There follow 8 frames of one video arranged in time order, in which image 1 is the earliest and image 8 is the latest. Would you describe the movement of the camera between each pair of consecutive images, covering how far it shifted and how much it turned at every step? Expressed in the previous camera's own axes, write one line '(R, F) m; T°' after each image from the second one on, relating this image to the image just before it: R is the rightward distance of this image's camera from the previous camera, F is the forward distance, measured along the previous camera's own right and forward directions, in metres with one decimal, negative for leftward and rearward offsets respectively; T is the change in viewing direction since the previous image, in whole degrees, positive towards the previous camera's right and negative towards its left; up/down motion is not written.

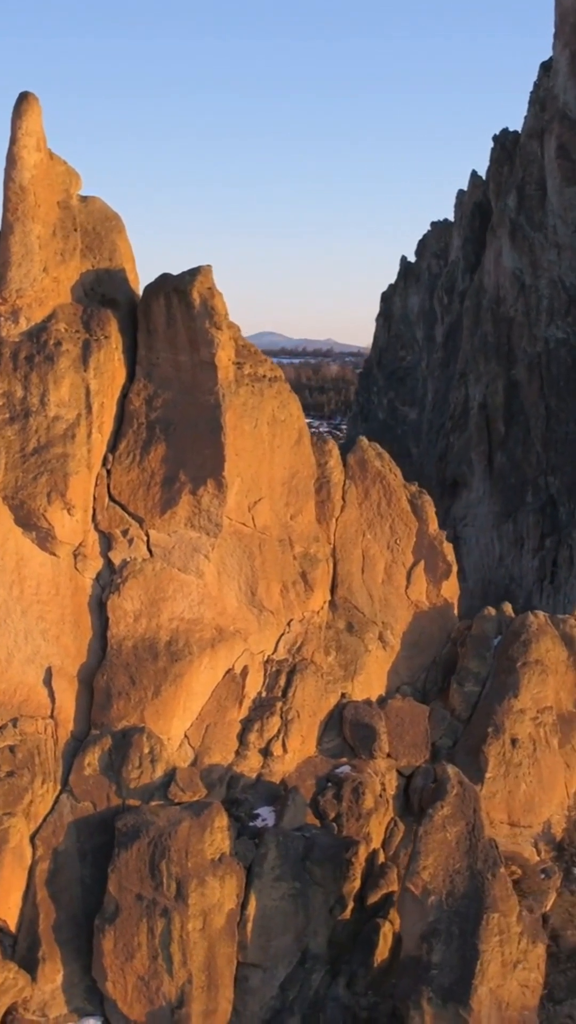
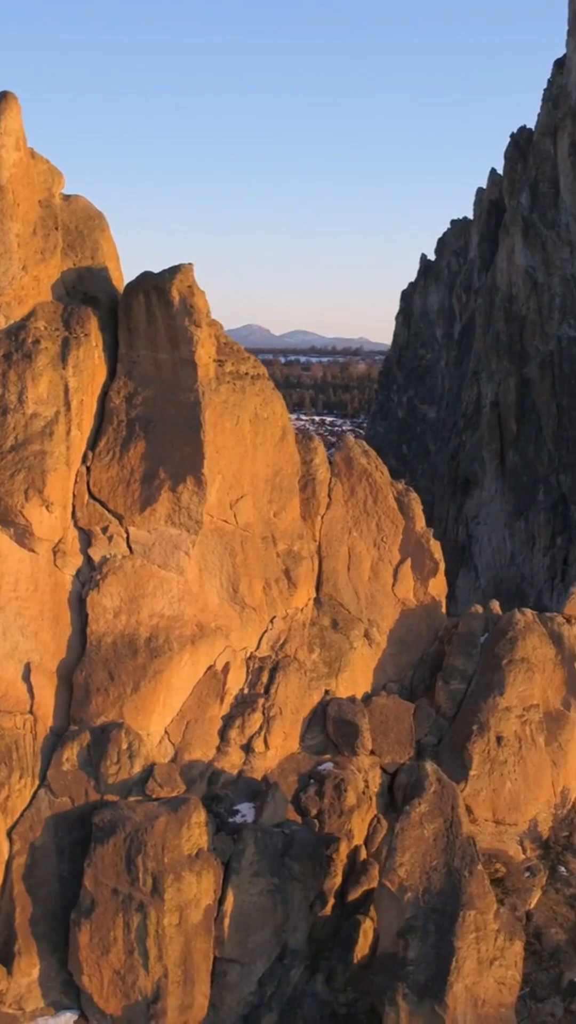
(+0.3, 0.0) m; -1°
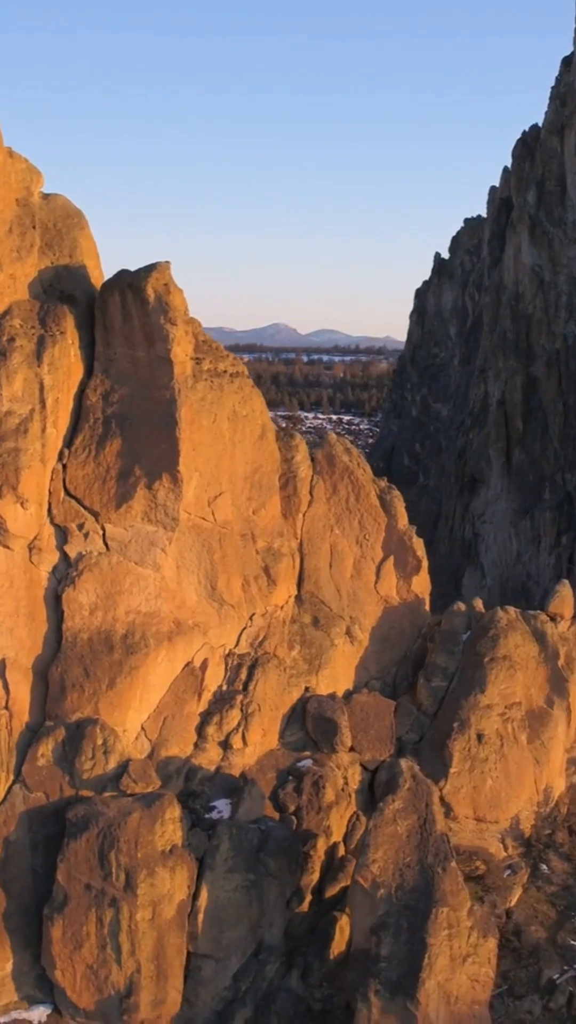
(+0.3, 0.0) m; -1°
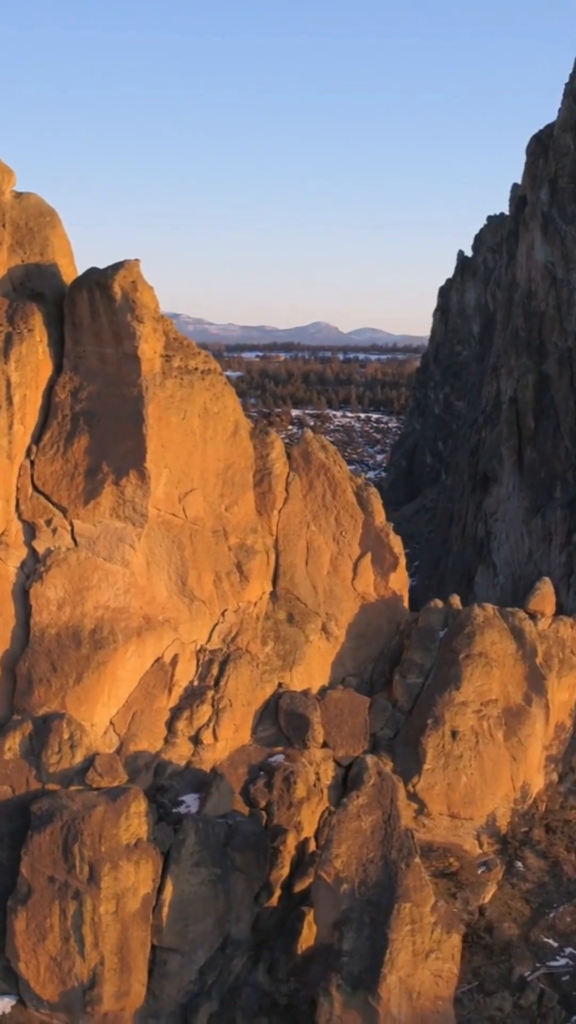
(+0.4, 0.0) m; -1°
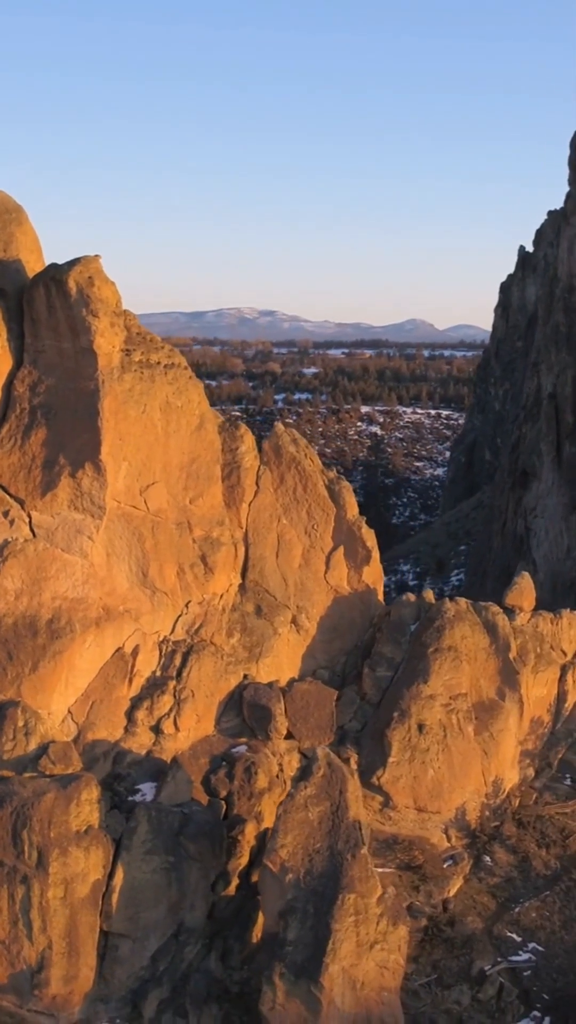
(+0.8, 0.0) m; -3°
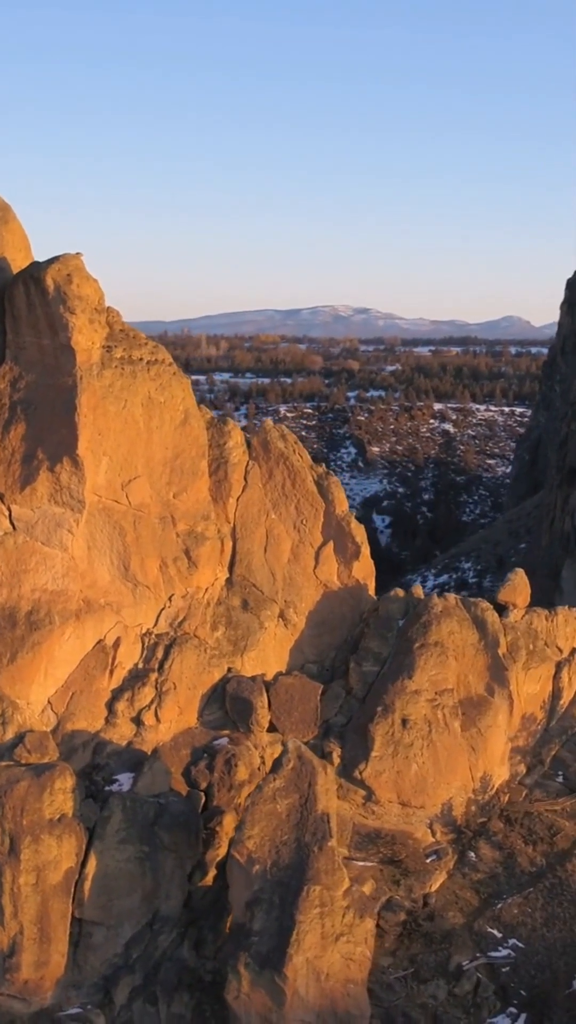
(+0.6, 0.0) m; -3°
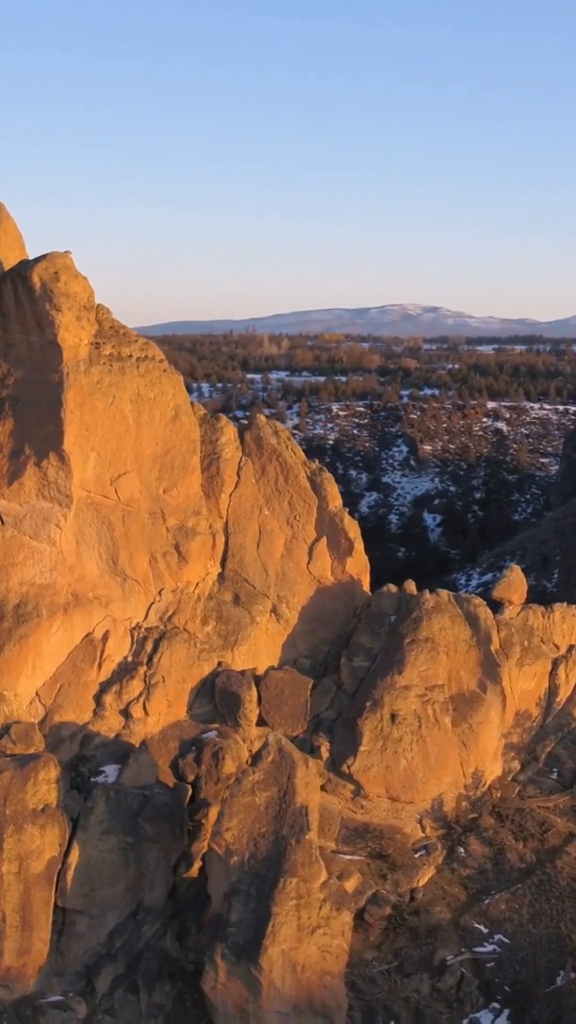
(+0.5, -0.1) m; -2°
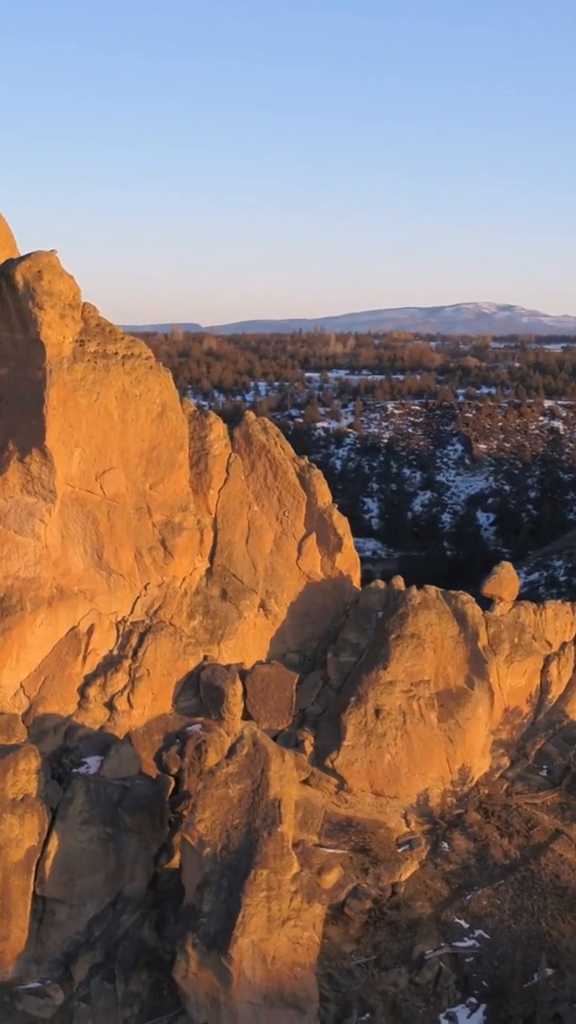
(+0.5, -0.1) m; -2°
